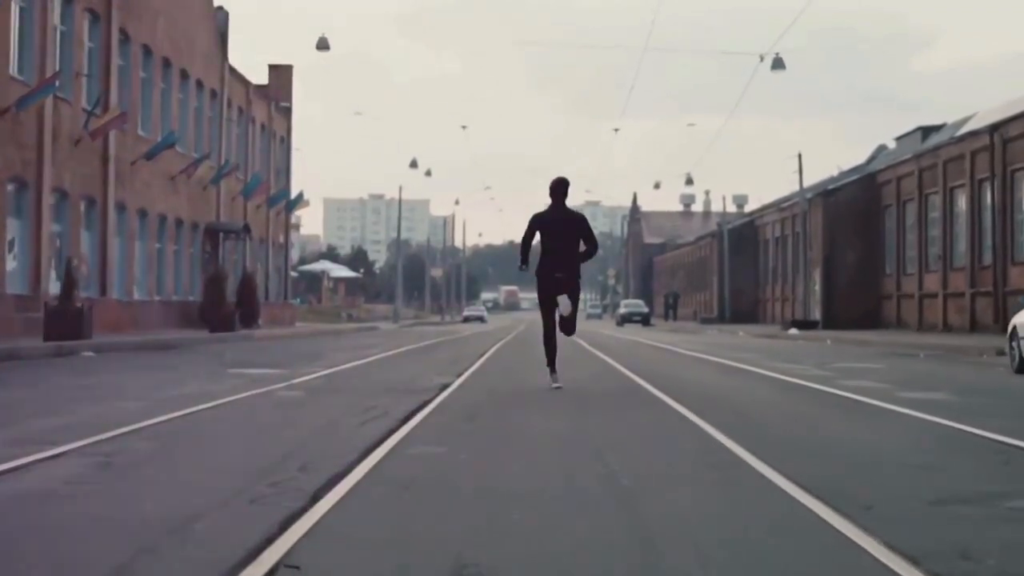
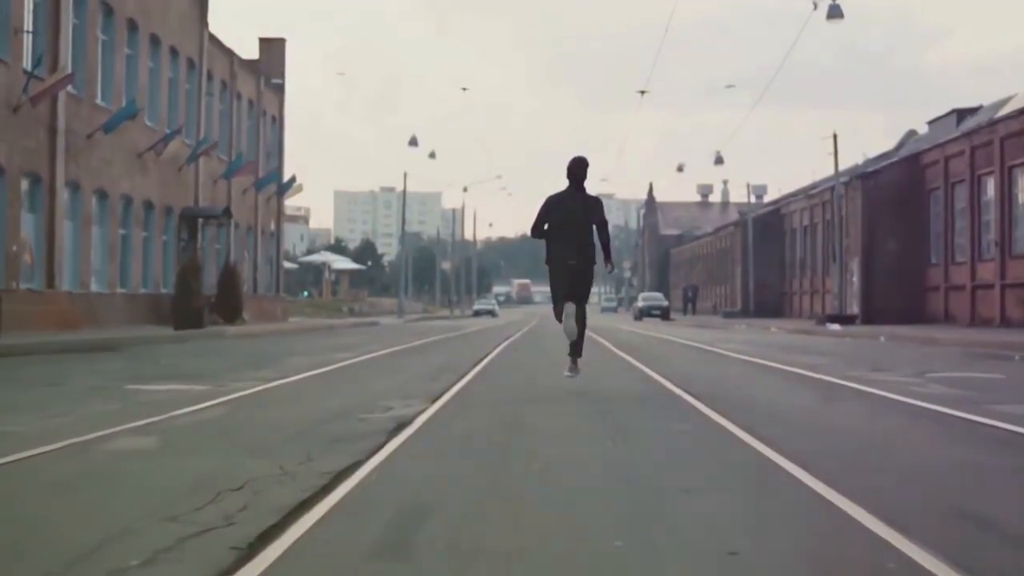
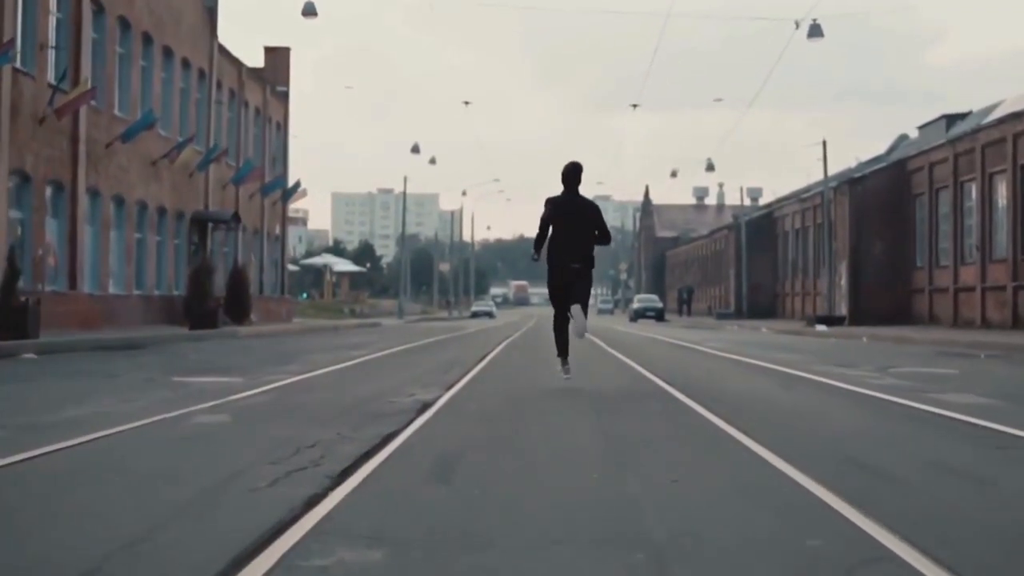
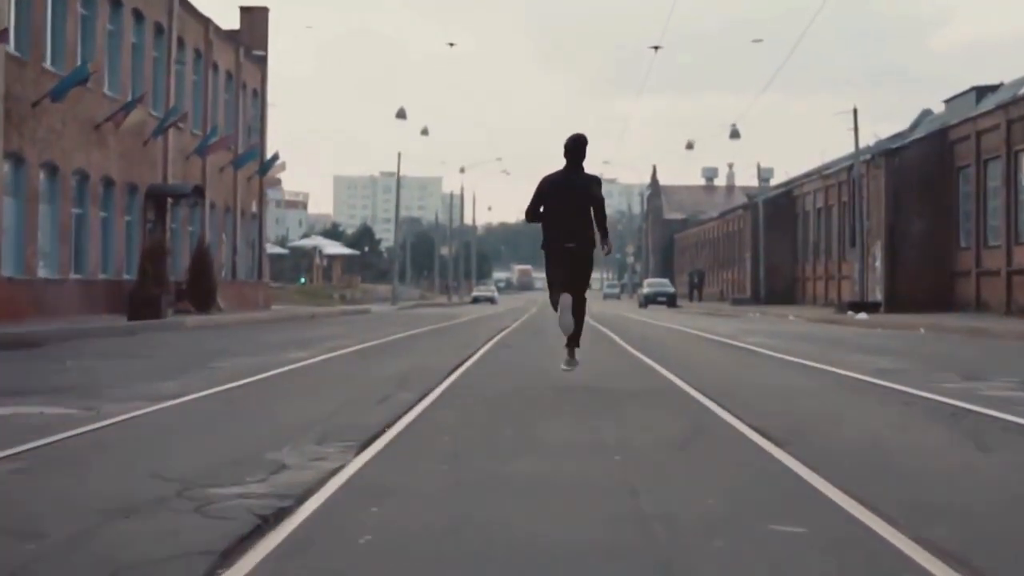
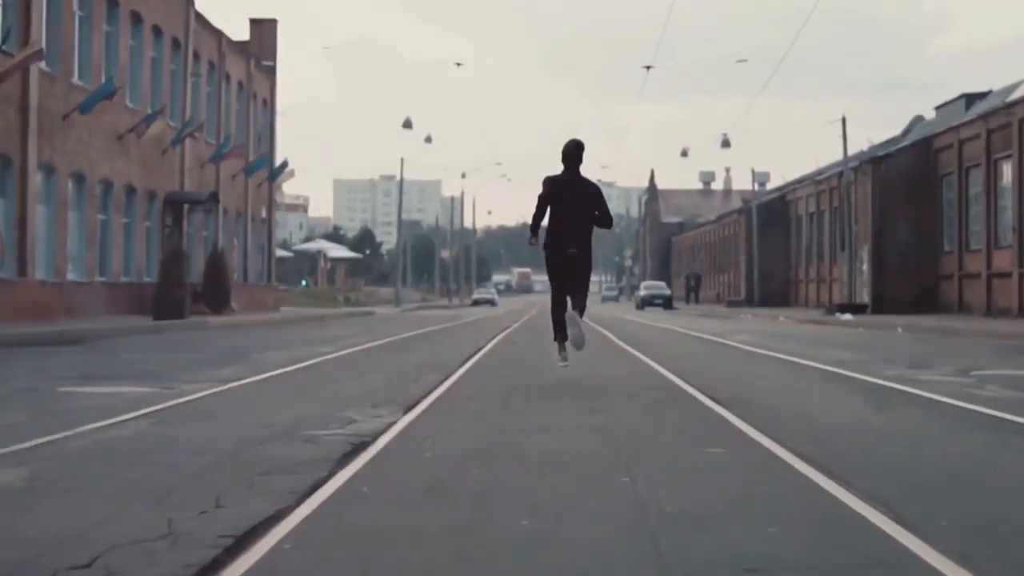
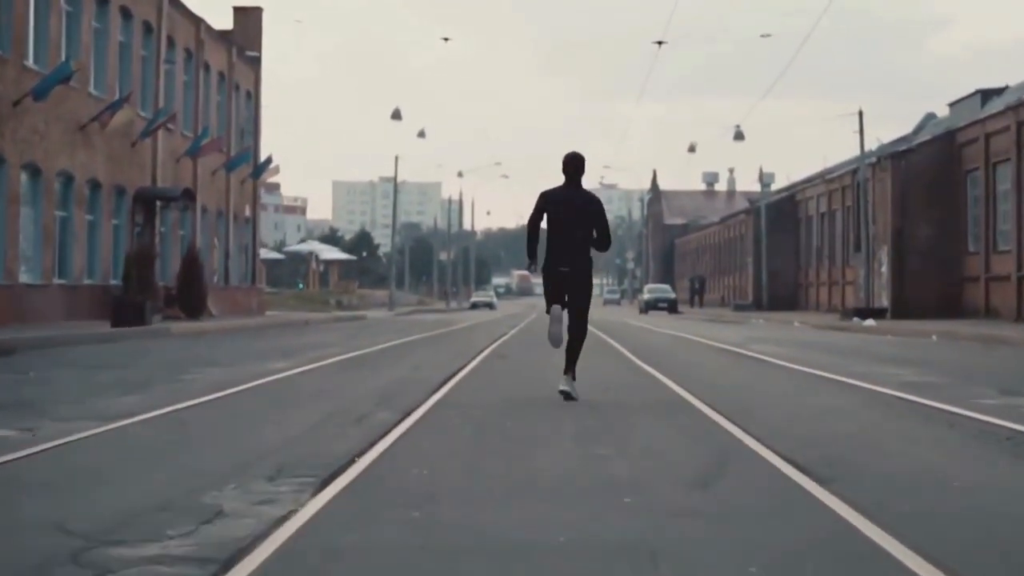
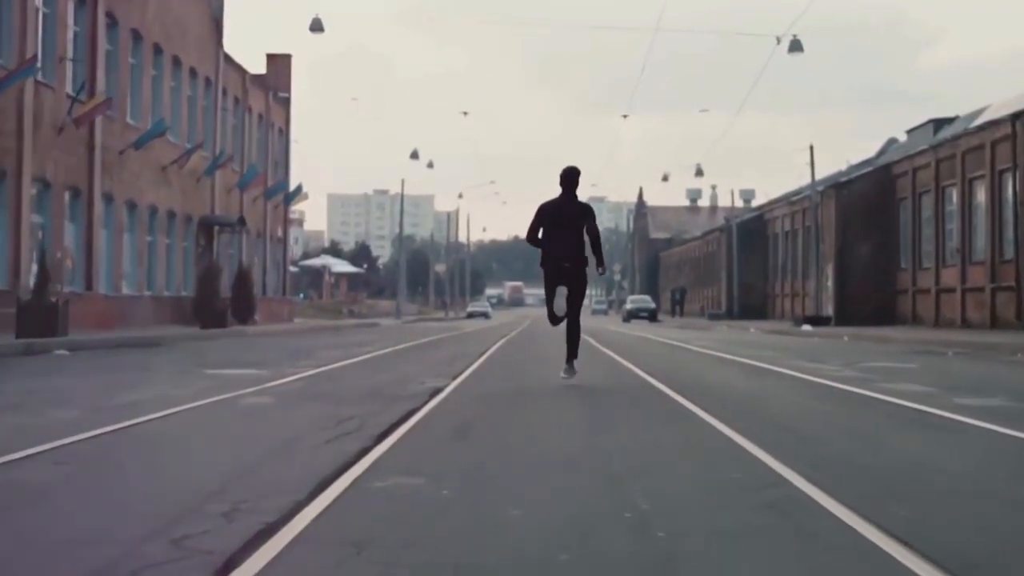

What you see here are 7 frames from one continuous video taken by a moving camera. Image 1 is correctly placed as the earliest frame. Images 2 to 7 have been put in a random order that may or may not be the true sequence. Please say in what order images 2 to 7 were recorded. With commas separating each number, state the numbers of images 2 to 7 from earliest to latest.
7, 3, 2, 5, 4, 6
